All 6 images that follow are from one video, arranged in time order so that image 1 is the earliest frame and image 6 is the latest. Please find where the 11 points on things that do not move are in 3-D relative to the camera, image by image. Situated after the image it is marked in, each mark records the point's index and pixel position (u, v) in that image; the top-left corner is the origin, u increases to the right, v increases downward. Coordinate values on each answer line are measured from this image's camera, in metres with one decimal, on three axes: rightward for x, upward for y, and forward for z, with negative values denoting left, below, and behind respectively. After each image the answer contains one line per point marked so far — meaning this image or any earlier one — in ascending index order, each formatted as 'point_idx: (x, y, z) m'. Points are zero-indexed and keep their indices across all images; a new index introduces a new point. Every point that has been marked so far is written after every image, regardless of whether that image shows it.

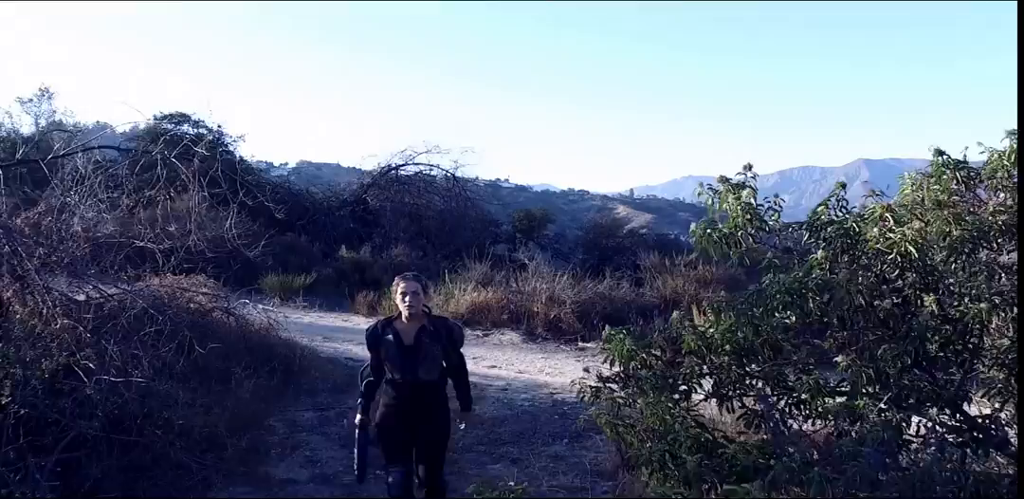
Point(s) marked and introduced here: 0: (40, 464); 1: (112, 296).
0: (-1.2, -0.5, +3.7) m
1: (-1.3, -0.2, +4.7) m
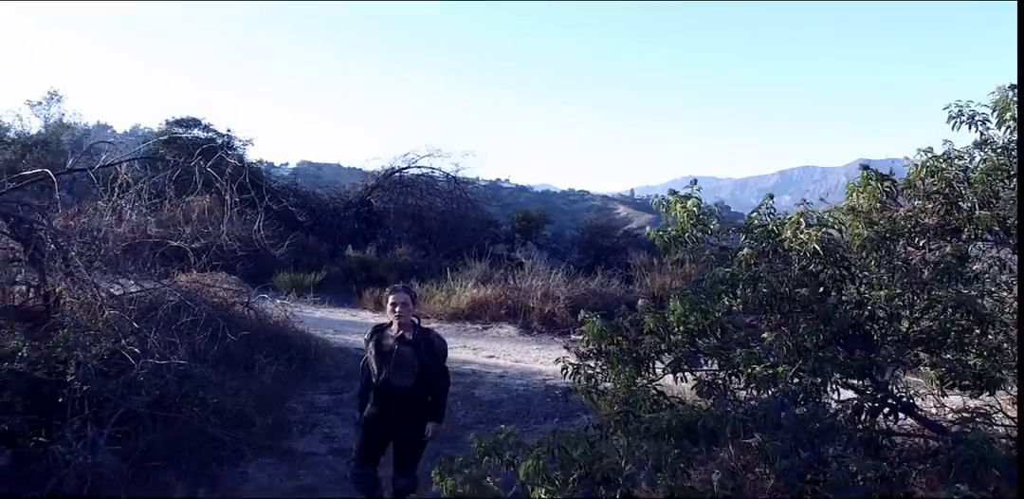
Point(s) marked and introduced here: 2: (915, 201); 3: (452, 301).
0: (-1.2, -0.5, +4.3) m
1: (-1.3, -0.1, +5.3) m
2: (+1.1, +0.1, +3.9) m
3: (-0.4, -0.3, +9.1) m
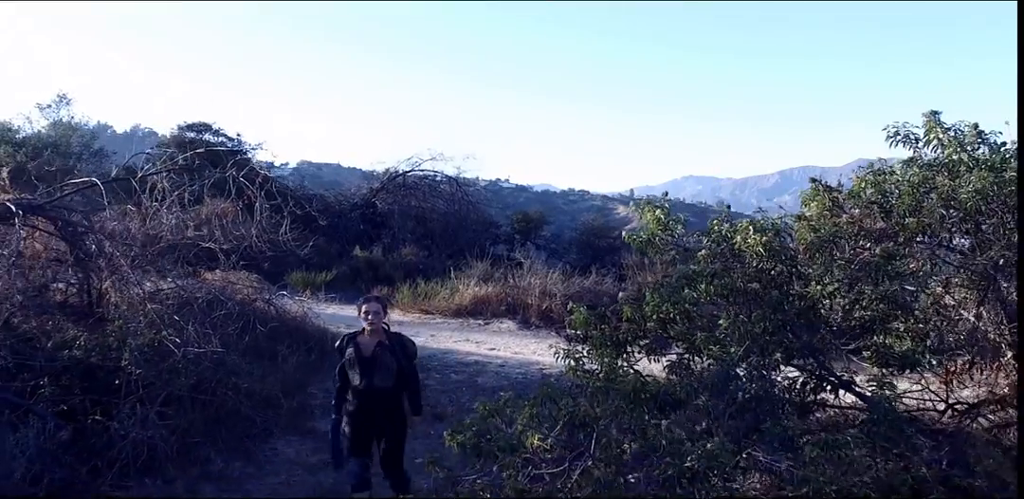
0: (-1.2, -0.5, +4.9) m
1: (-1.3, -0.2, +5.9) m
2: (+1.1, +0.1, +4.5) m
3: (-0.4, -0.3, +9.7) m
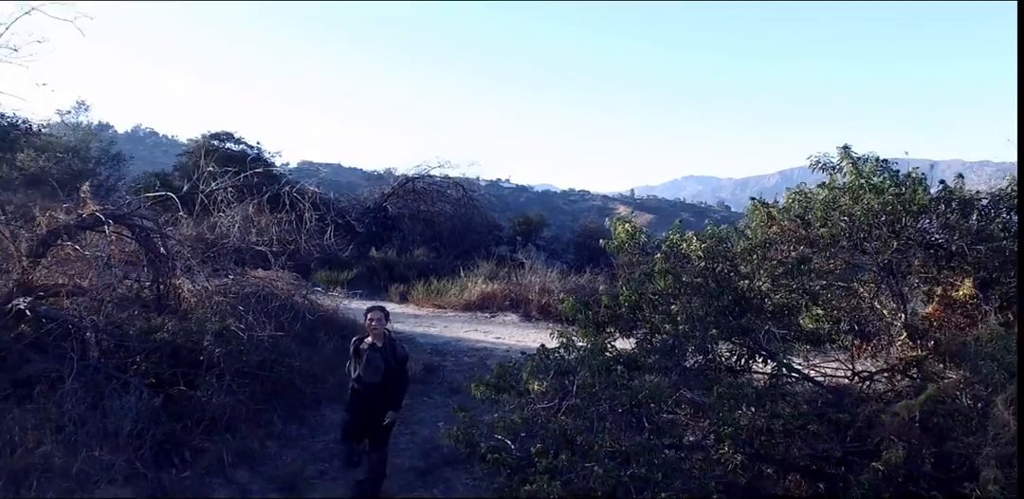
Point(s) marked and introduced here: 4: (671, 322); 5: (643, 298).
0: (-1.2, -0.6, +6.0) m
1: (-1.3, -0.2, +7.0) m
2: (+1.1, +0.1, +5.7) m
3: (-0.4, -0.3, +10.8) m
4: (+0.5, -0.2, +4.9) m
5: (+0.5, -0.2, +5.3) m
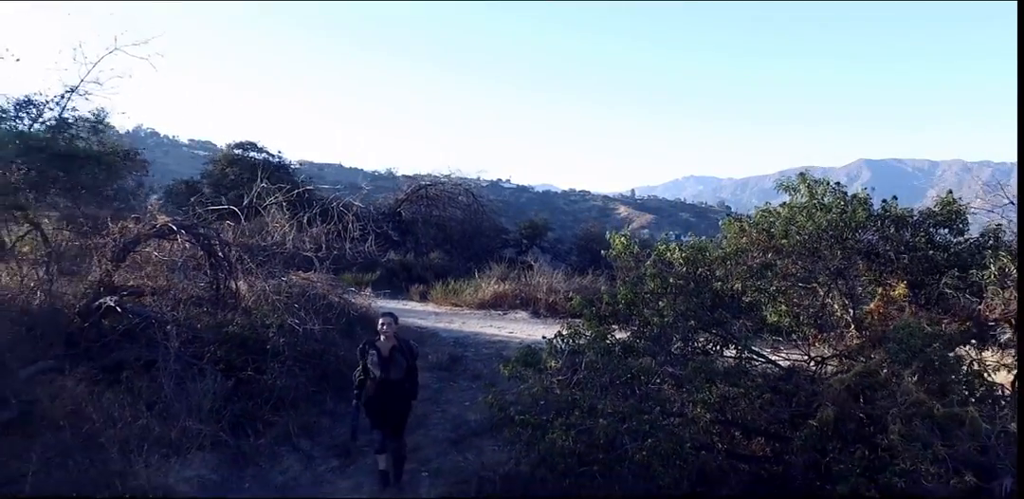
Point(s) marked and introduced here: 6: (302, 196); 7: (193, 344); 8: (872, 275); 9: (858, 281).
0: (-1.1, -0.6, +7.1) m
1: (-1.2, -0.2, +8.1) m
2: (+1.2, +0.1, +6.8) m
3: (-0.3, -0.4, +12.0) m
4: (+0.6, -0.3, +6.0) m
5: (+0.6, -0.2, +6.5) m
6: (-1.4, +0.3, +9.5) m
7: (-1.6, -0.5, +7.3) m
8: (+1.6, -0.1, +6.3) m
9: (+1.5, -0.1, +6.3) m
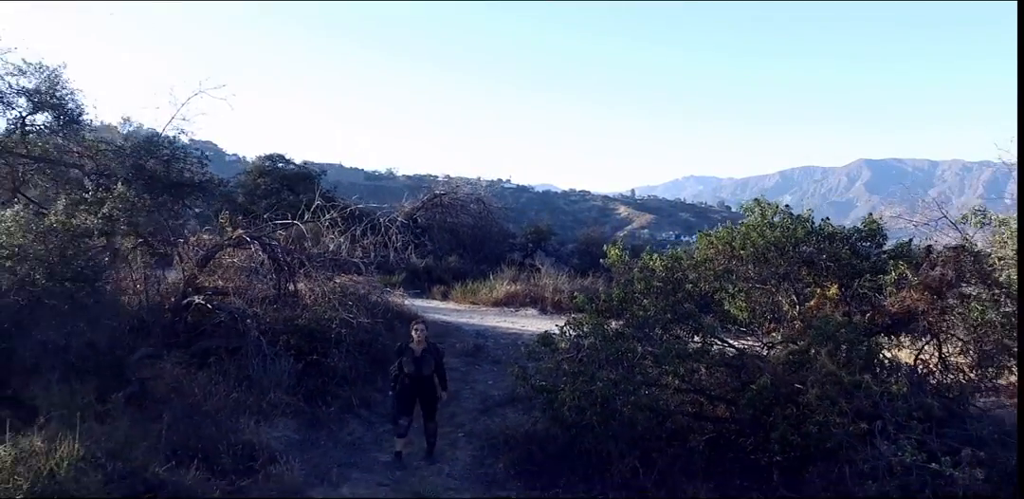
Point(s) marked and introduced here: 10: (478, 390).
0: (-1.0, -0.6, +8.8) m
1: (-1.1, -0.2, +9.8) m
2: (+1.3, 0.0, +8.5) m
3: (-0.2, -0.4, +13.7) m
4: (+0.7, -0.3, +7.7) m
5: (+0.7, -0.3, +8.2) m
6: (-1.3, +0.3, +11.2) m
7: (-1.5, -0.5, +9.0) m
8: (+1.7, -0.2, +8.0) m
9: (+1.6, -0.2, +8.0) m
10: (-0.2, -0.9, +8.9) m
